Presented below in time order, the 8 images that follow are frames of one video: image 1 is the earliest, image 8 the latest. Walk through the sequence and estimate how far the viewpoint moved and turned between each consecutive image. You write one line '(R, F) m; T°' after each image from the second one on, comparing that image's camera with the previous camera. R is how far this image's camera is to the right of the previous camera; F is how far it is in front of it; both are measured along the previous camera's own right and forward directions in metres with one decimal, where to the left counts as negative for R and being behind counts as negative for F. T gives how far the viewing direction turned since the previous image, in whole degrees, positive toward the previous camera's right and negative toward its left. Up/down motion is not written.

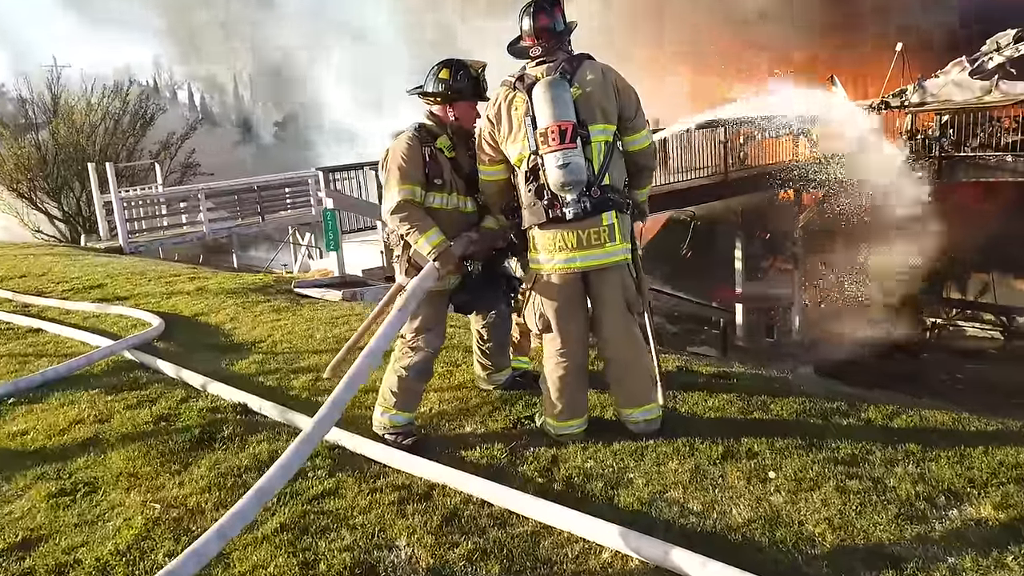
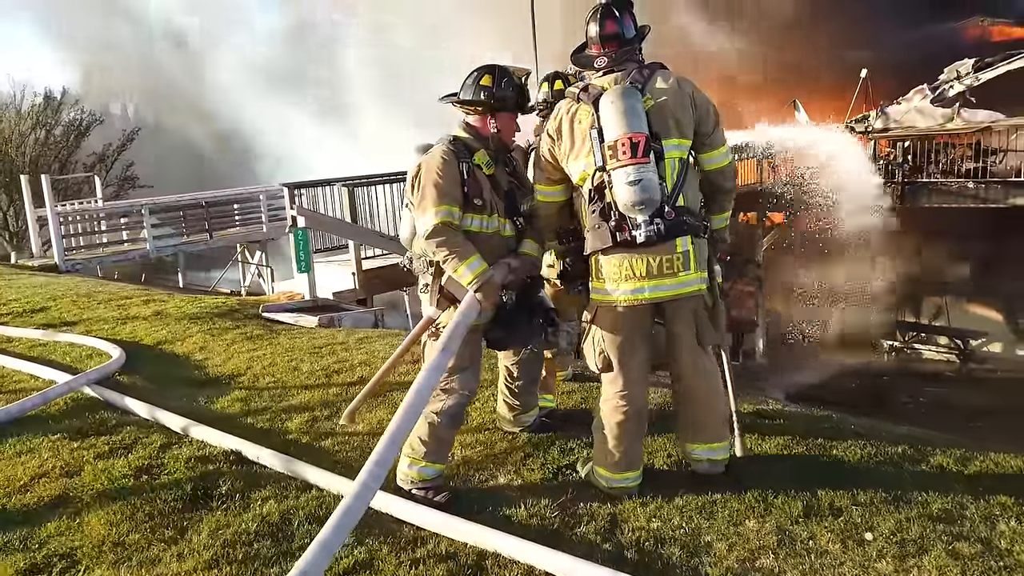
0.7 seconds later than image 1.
(-0.4, +0.4) m; +4°
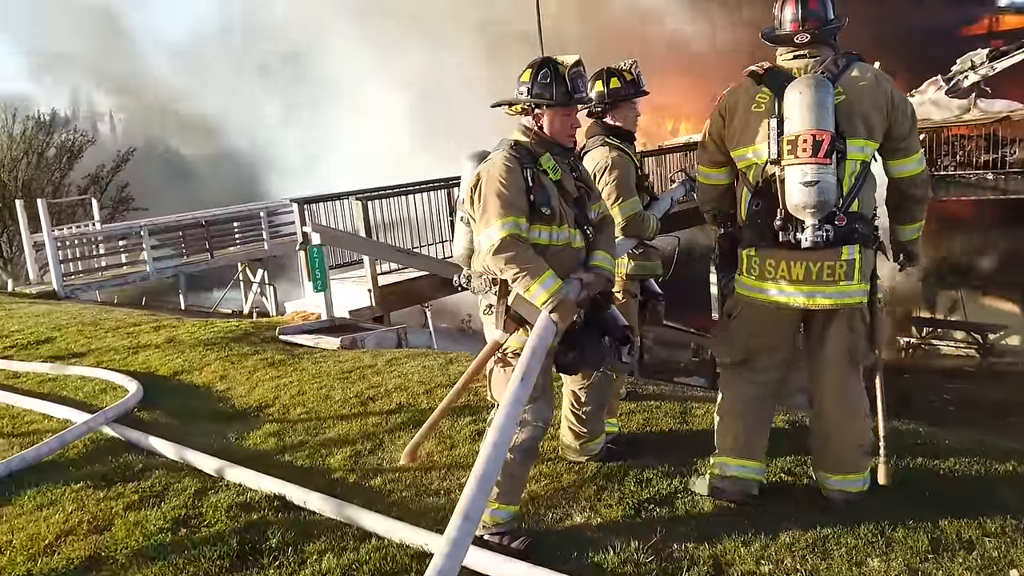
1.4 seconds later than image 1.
(-0.3, +0.3) m; 0°
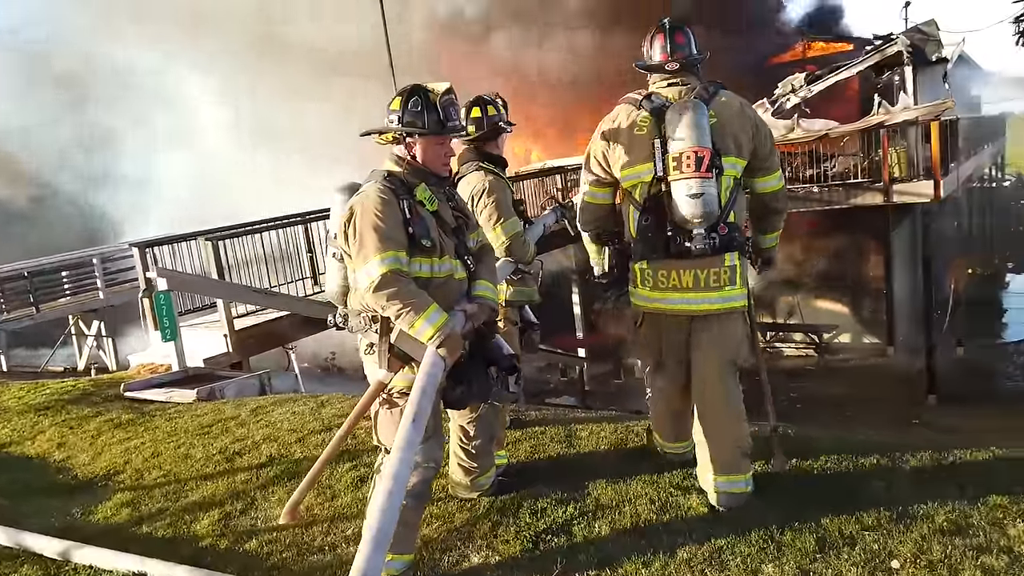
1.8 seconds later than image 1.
(-0.1, +0.1) m; +10°
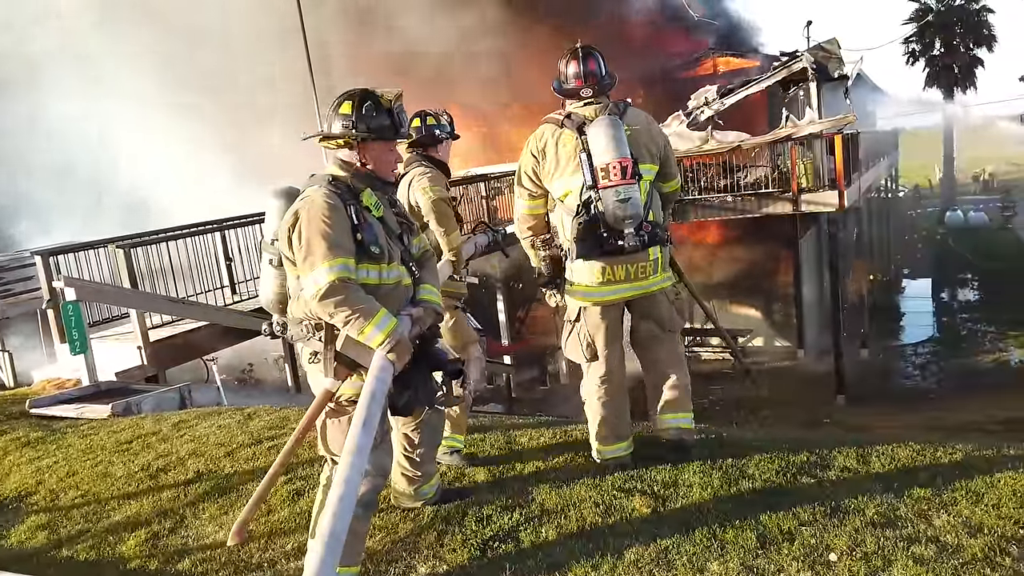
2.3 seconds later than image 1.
(-0.1, 0.0) m; +6°
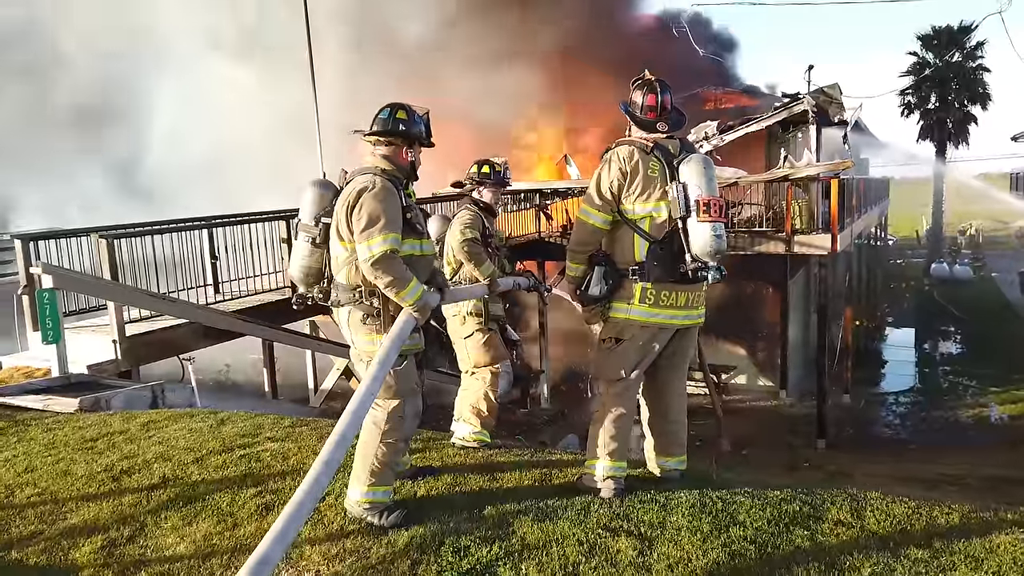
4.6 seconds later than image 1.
(0.0, +0.1) m; +1°
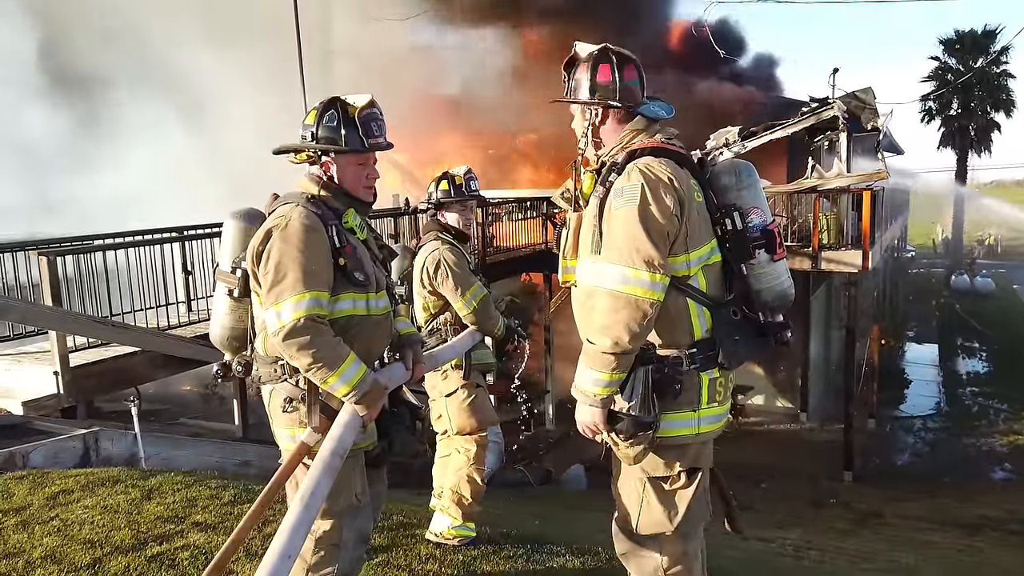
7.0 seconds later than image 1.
(+0.1, +0.9) m; -1°
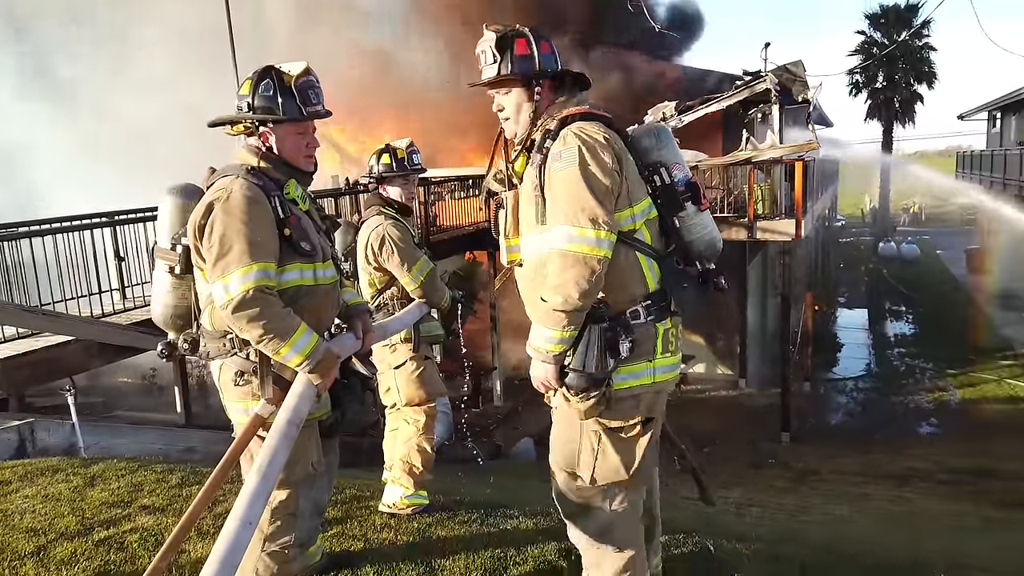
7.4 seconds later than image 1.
(0.0, 0.0) m; +4°
